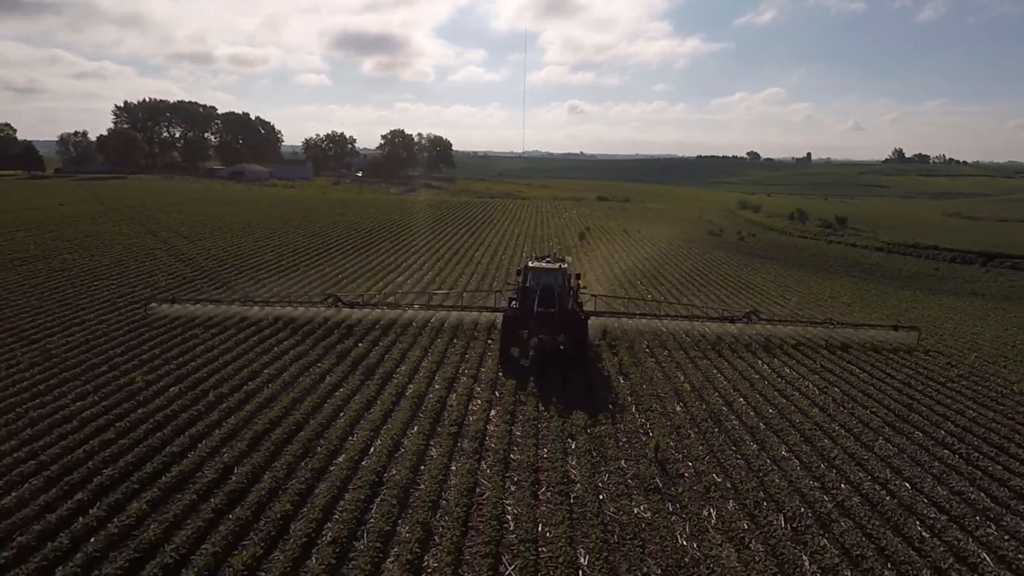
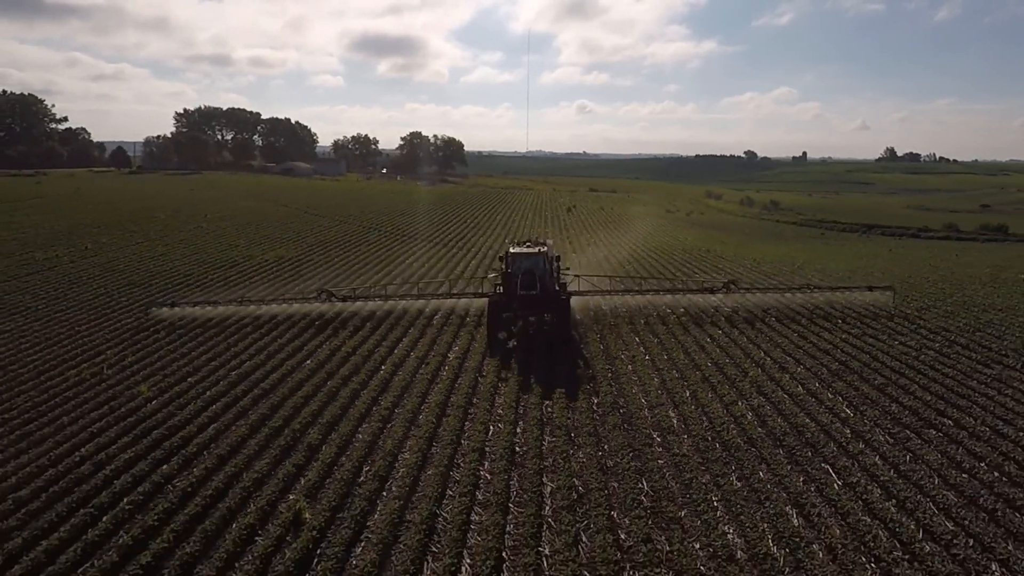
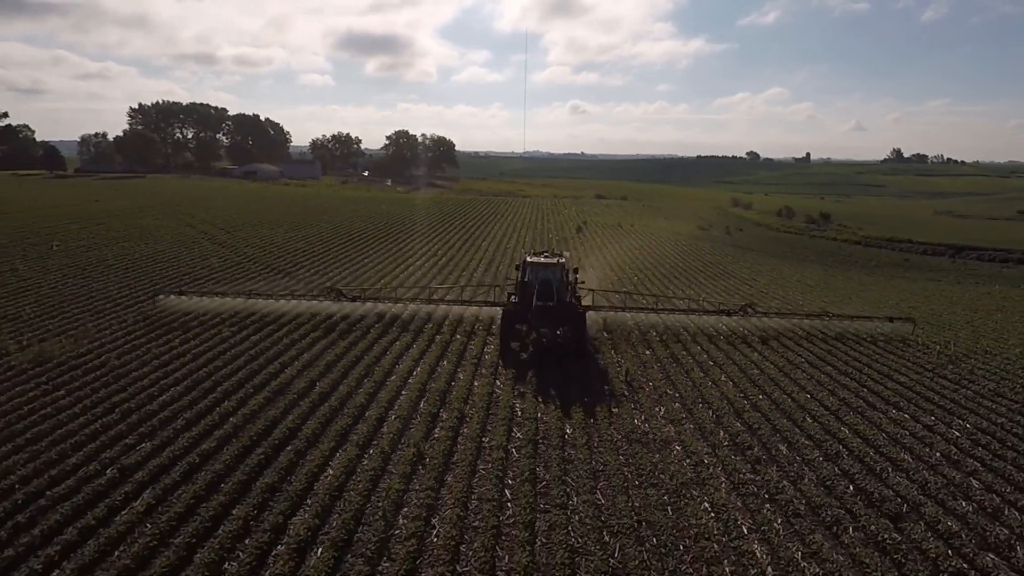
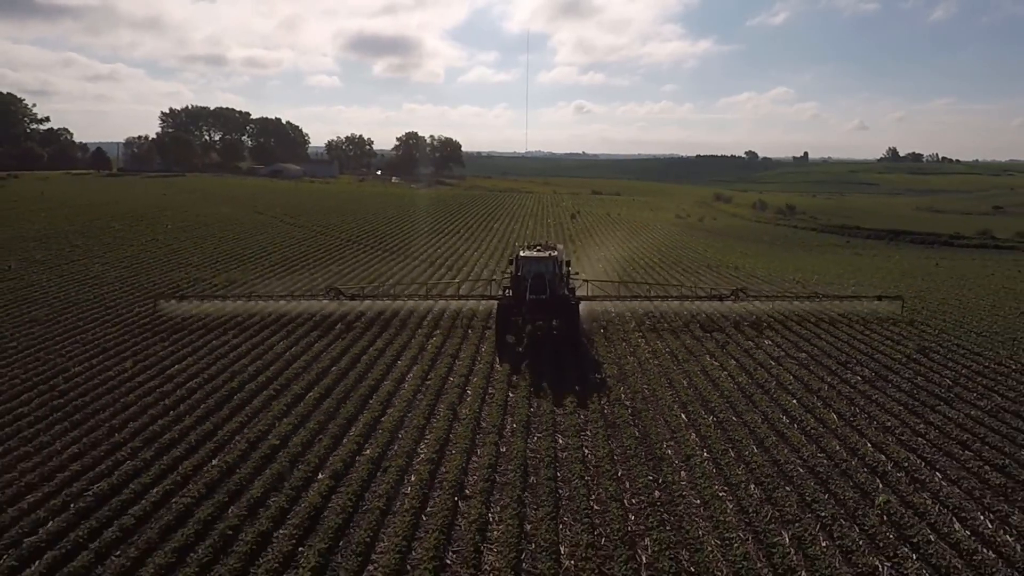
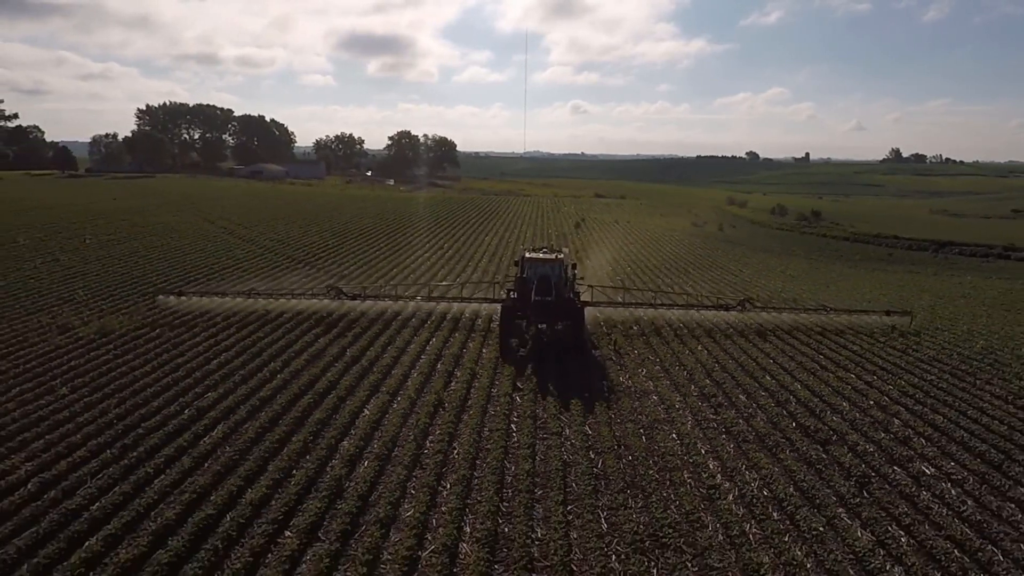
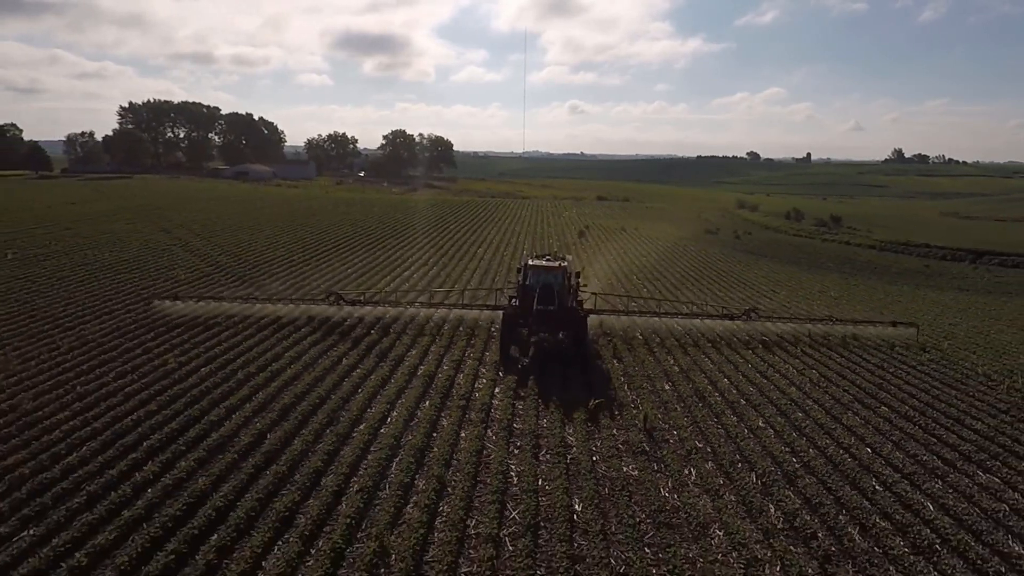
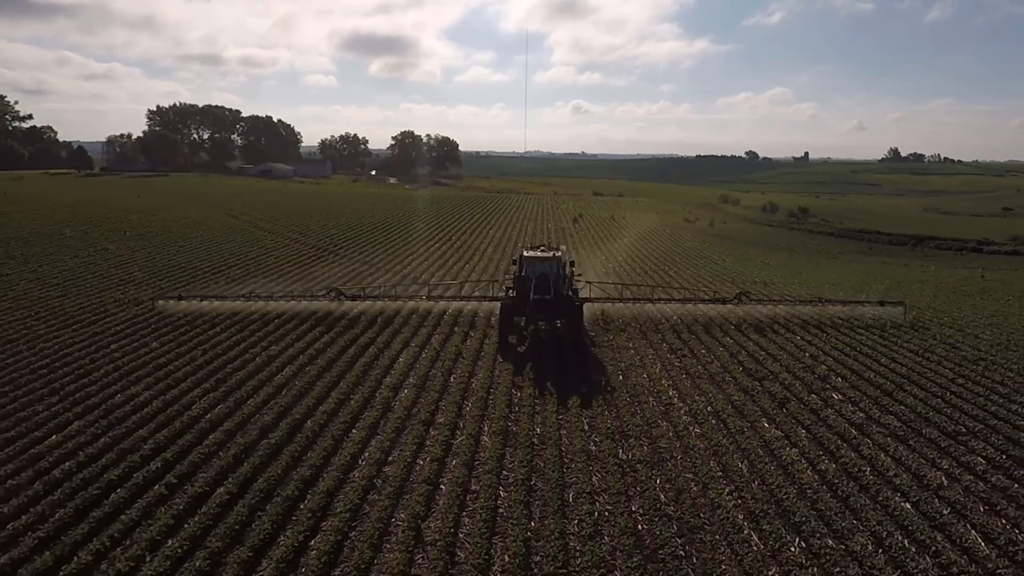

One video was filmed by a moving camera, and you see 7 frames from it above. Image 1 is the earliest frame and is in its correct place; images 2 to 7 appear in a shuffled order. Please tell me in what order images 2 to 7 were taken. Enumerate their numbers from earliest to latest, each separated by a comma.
6, 3, 5, 7, 4, 2
